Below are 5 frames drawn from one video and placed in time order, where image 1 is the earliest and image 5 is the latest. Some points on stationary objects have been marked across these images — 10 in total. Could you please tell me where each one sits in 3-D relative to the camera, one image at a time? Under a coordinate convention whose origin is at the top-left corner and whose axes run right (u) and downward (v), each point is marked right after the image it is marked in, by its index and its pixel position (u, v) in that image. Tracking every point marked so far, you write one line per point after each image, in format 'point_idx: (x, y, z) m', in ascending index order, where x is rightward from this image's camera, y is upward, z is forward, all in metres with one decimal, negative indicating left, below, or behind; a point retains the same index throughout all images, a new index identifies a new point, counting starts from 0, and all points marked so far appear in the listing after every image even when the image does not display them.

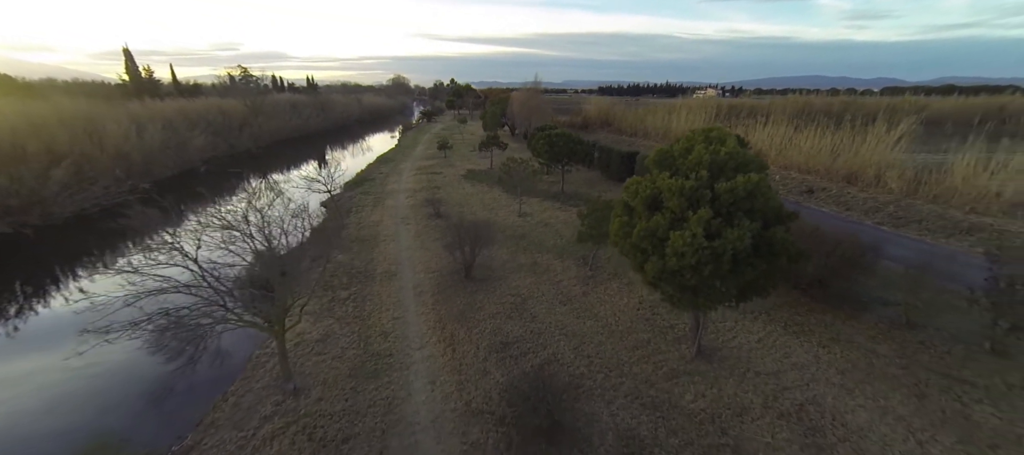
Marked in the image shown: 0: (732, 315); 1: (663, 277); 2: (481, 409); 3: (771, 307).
0: (+4.8, -1.7, +8.5) m
1: (+2.4, -0.7, +6.2) m
2: (-0.5, -3.1, +6.5) m
3: (+5.8, -1.6, +8.6) m
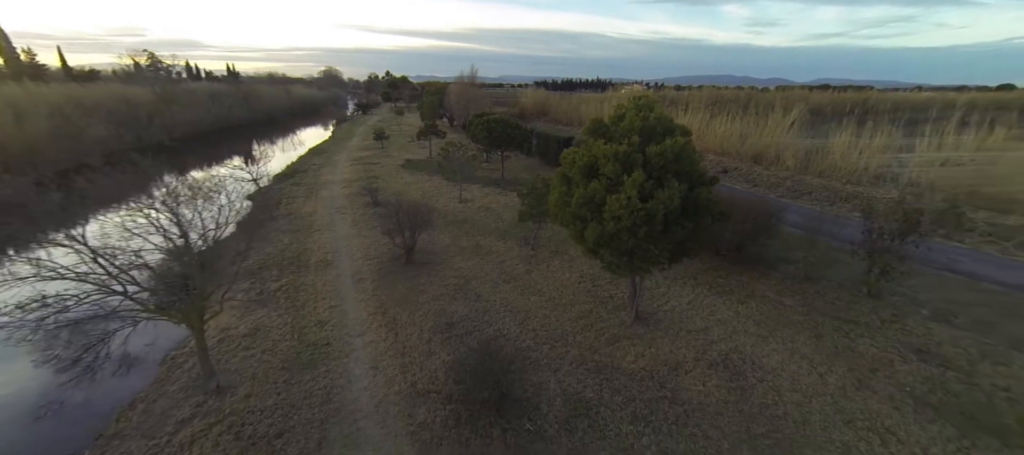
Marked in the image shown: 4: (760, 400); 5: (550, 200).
0: (+3.5, -1.2, +9.1) m
1: (+1.5, -0.2, +6.5) m
2: (-1.4, -2.7, +6.4) m
3: (+4.5, -1.0, +9.4) m
4: (+3.9, -2.7, +6.0) m
5: (+0.7, +0.5, +7.4) m
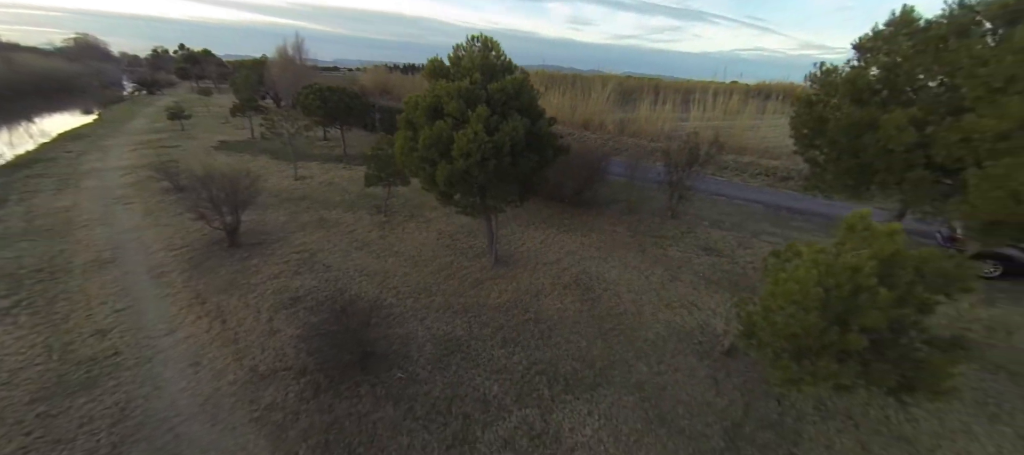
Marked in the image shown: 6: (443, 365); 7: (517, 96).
0: (0.0, 0.0, +9.7) m
1: (-1.0, +0.8, +6.5) m
2: (-3.4, -2.0, +5.4) m
3: (+0.9, +0.3, +10.3) m
4: (+1.7, -1.4, +7.0) m
5: (-2.2, +1.4, +7.1) m
6: (-1.0, -2.0, +5.5) m
7: (0.0, +2.2, +6.5) m
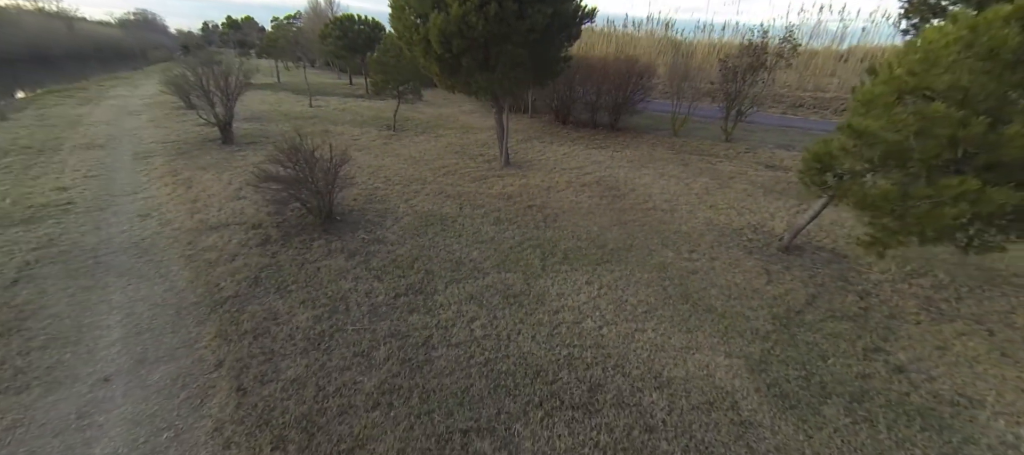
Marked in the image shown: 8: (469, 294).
0: (+0.5, +2.0, +8.5) m
1: (-0.8, +2.7, +5.5) m
2: (-3.5, +0.1, +4.7) m
3: (+1.5, +2.3, +9.0) m
4: (+1.8, +0.4, +5.7) m
5: (-1.8, +3.5, +6.1) m
6: (-1.1, -0.1, +4.6) m
7: (+0.3, +4.1, +5.2) m
8: (-0.4, -0.6, +3.3) m
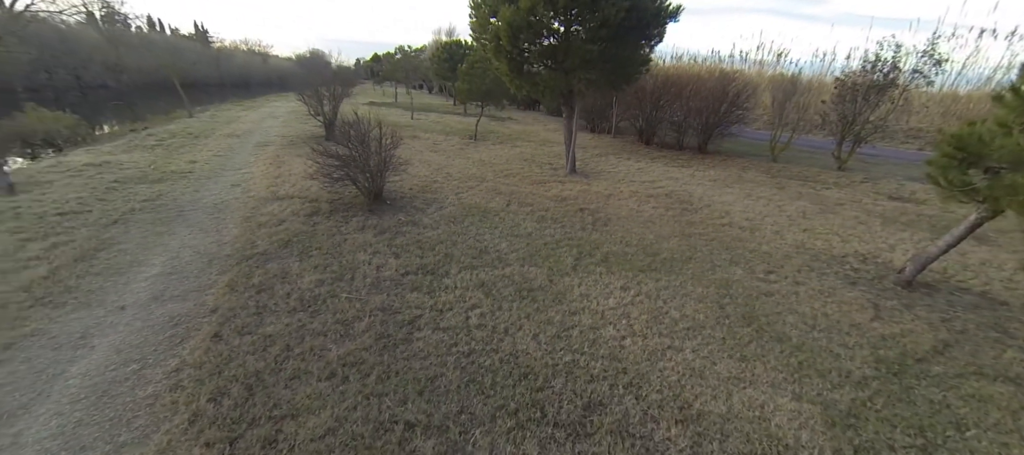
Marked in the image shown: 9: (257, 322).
0: (+2.0, +1.7, +8.0) m
1: (+0.2, +2.8, +5.3) m
2: (-2.9, +0.5, +5.0) m
3: (+3.1, +1.8, +8.3) m
4: (+2.4, +0.2, +4.9) m
5: (-0.6, +3.5, +6.2) m
6: (-0.6, +0.1, +4.4) m
7: (+1.3, +4.0, +4.9) m
8: (-0.2, -0.4, +3.0) m
9: (-1.6, -0.6, +2.4) m
